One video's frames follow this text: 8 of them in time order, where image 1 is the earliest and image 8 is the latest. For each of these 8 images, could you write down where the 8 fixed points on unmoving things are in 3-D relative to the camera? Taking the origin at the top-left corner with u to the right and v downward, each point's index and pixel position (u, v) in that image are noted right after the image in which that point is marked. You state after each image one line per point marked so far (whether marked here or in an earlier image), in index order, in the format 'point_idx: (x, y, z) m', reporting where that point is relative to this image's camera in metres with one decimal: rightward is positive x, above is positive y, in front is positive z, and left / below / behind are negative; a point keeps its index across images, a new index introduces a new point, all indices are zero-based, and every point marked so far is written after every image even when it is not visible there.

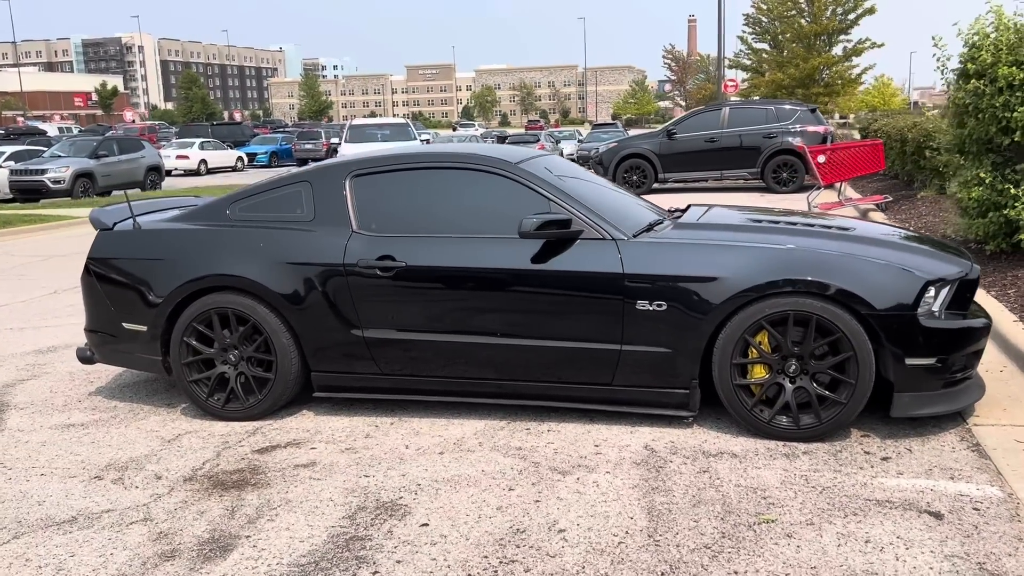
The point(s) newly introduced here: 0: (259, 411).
0: (-1.2, -0.6, +4.4) m
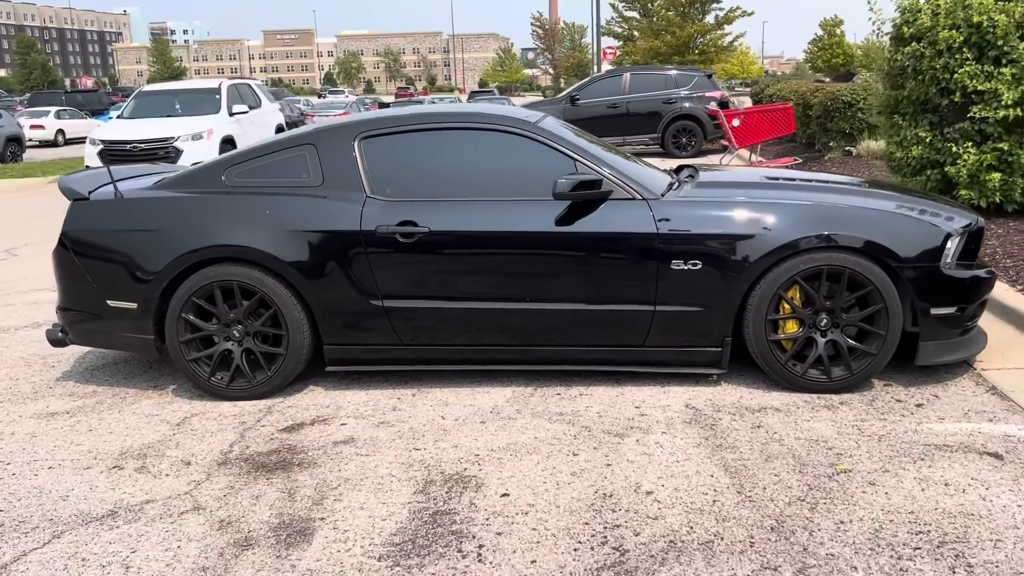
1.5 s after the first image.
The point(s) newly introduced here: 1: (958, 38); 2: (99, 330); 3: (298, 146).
0: (-1.1, -0.5, +4.2) m
1: (+3.2, +1.8, +6.6) m
2: (-1.9, -0.2, +4.3) m
3: (-1.0, +0.6, +4.2) m
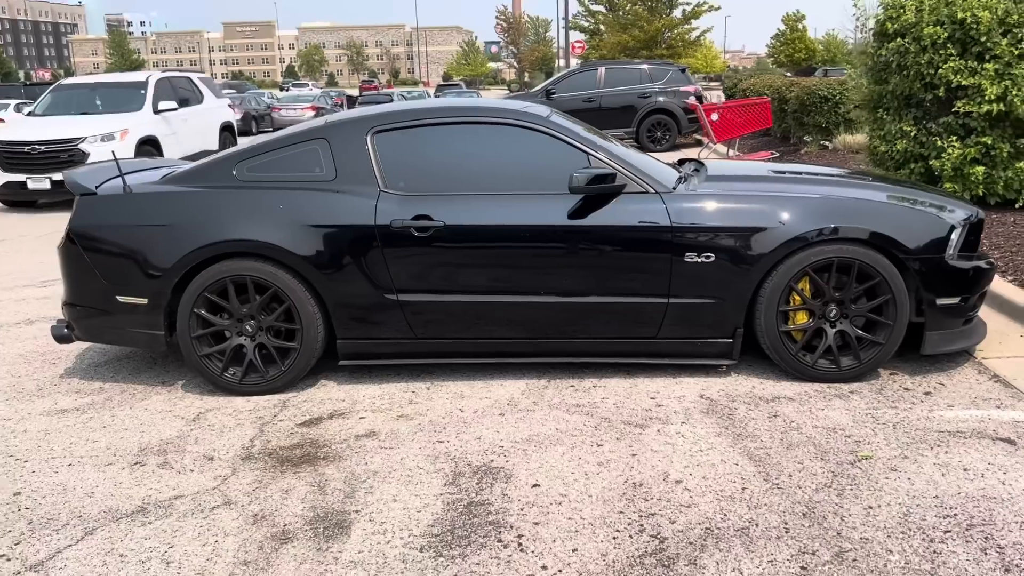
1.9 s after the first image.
0: (-1.0, -0.4, +4.2) m
1: (+3.1, +1.8, +6.7) m
2: (-1.9, -0.2, +4.3) m
3: (-0.9, +0.7, +4.2) m
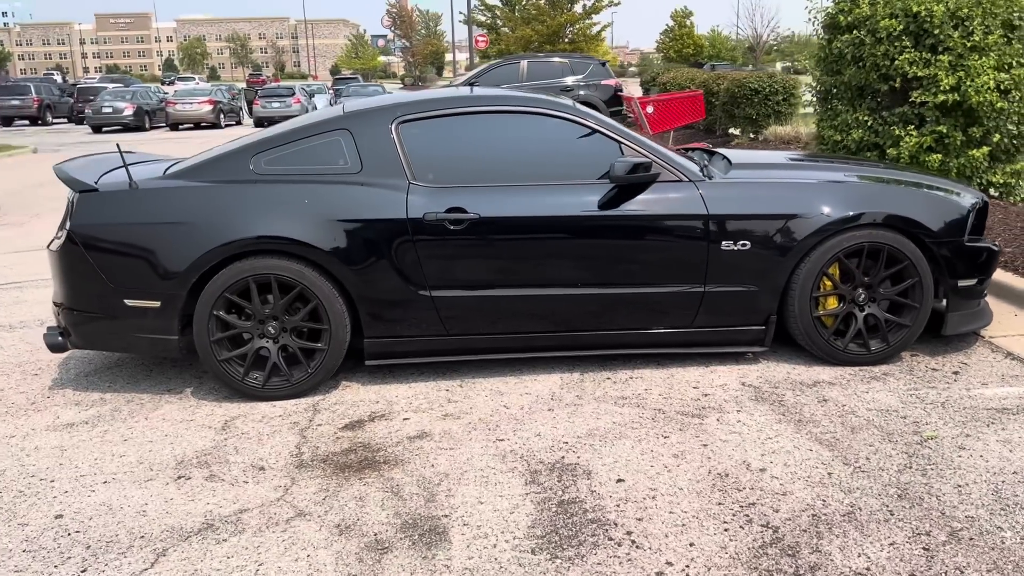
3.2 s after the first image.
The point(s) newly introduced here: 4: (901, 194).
0: (-0.9, -0.4, +4.0) m
1: (+2.9, +1.9, +7.0) m
2: (-1.7, -0.2, +4.0) m
3: (-0.8, +0.7, +4.1) m
4: (+1.7, +0.4, +4.1) m
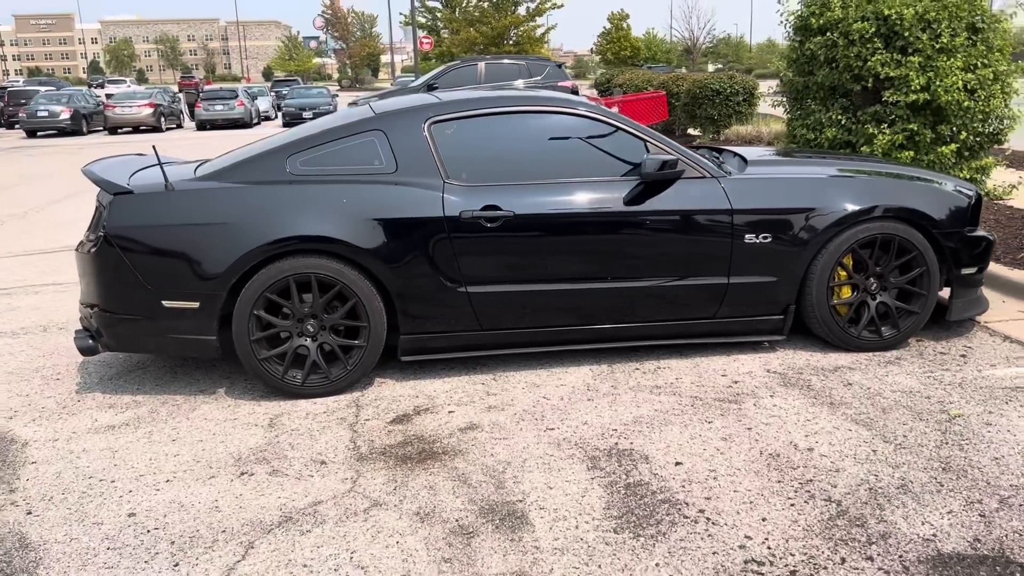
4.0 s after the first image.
0: (-0.7, -0.4, +4.1) m
1: (+2.8, +2.0, +7.3) m
2: (-1.6, -0.2, +4.0) m
3: (-0.6, +0.7, +4.1) m
4: (+1.8, +0.5, +4.3) m
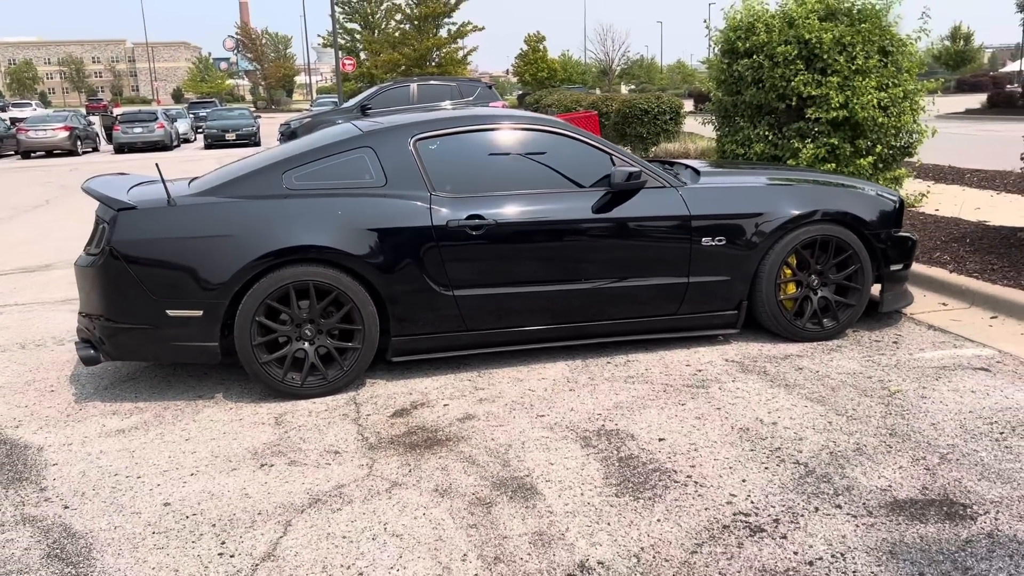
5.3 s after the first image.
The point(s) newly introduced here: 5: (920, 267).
0: (-0.8, -0.4, +4.3) m
1: (+2.4, +2.0, +7.9) m
2: (-1.6, -0.2, +4.2) m
3: (-0.7, +0.7, +4.4) m
4: (+1.7, +0.5, +4.8) m
5: (+2.6, +0.1, +5.9) m
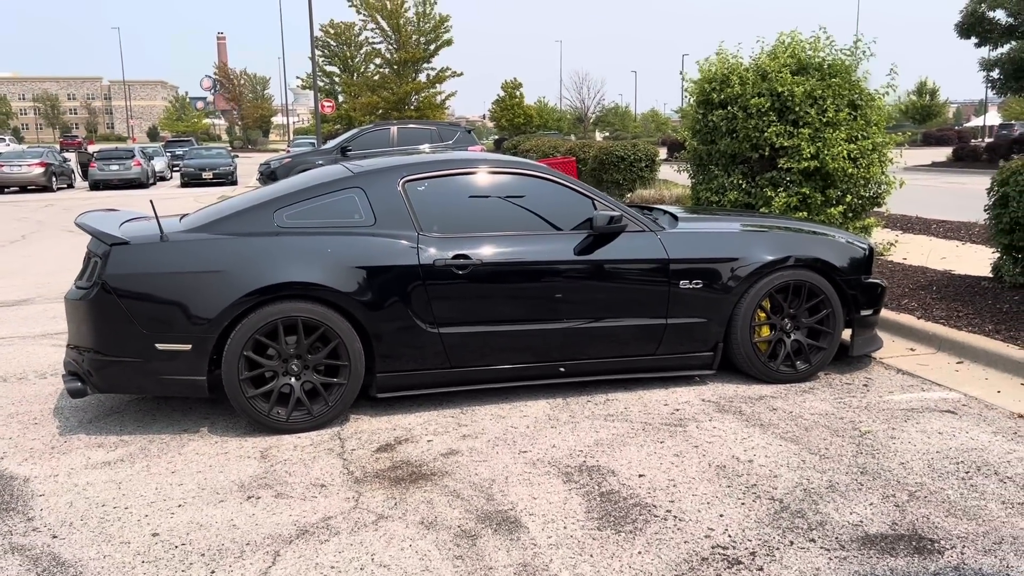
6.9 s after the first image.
0: (-0.9, -0.6, +4.4) m
1: (+2.2, +1.6, +8.2) m
2: (-1.7, -0.4, +4.3) m
3: (-0.8, +0.5, +4.5) m
4: (+1.6, +0.3, +5.0) m
5: (+2.4, -0.2, +6.1) m
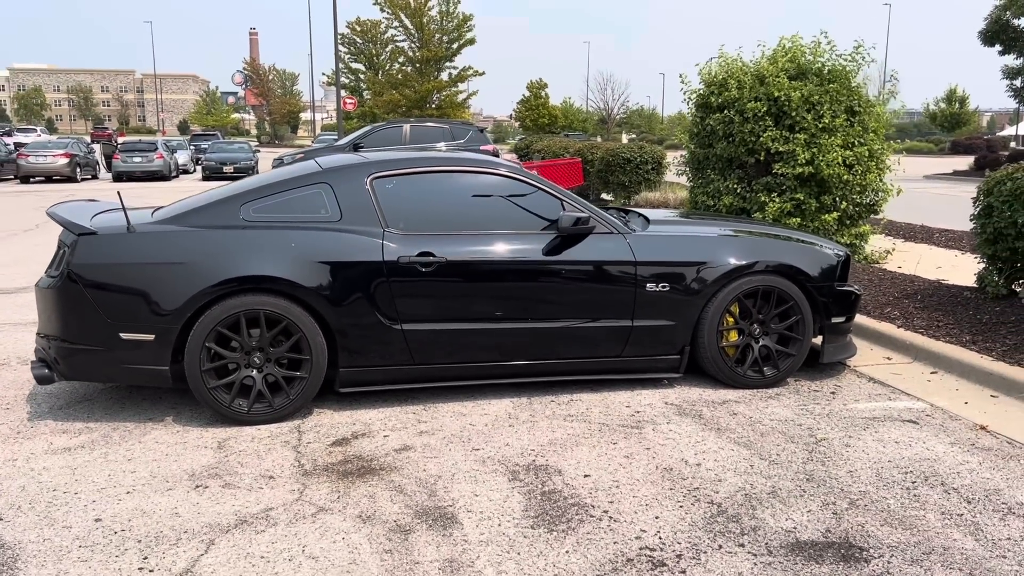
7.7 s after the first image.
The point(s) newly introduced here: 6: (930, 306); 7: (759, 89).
0: (-1.1, -0.6, +4.4) m
1: (+2.2, +1.6, +8.1) m
2: (-1.9, -0.3, +4.3) m
3: (-1.0, +0.5, +4.6) m
4: (+1.5, +0.2, +5.0) m
5: (+2.3, -0.2, +6.0) m
6: (+2.7, -0.1, +6.1) m
7: (+2.2, +1.7, +8.2) m
